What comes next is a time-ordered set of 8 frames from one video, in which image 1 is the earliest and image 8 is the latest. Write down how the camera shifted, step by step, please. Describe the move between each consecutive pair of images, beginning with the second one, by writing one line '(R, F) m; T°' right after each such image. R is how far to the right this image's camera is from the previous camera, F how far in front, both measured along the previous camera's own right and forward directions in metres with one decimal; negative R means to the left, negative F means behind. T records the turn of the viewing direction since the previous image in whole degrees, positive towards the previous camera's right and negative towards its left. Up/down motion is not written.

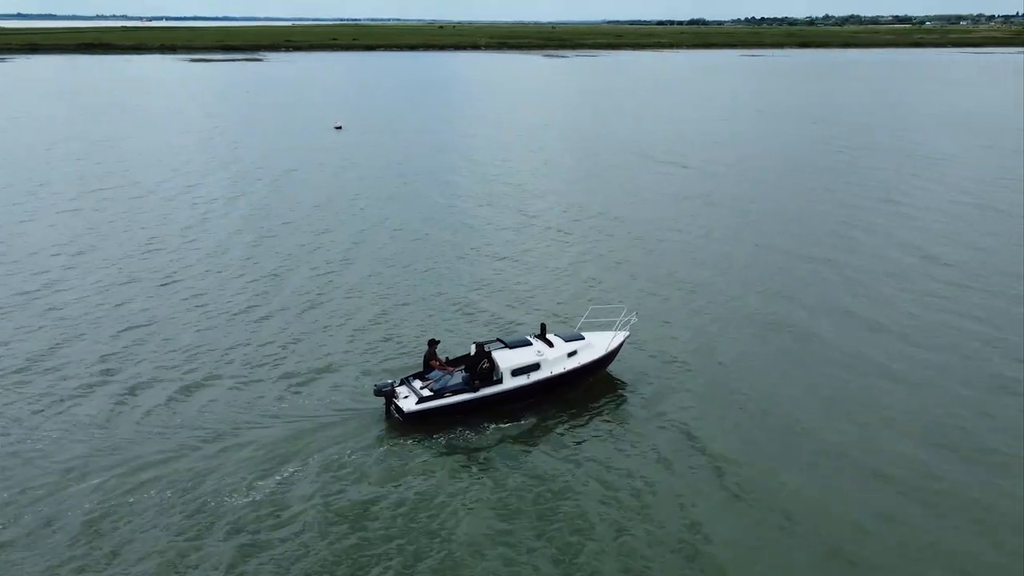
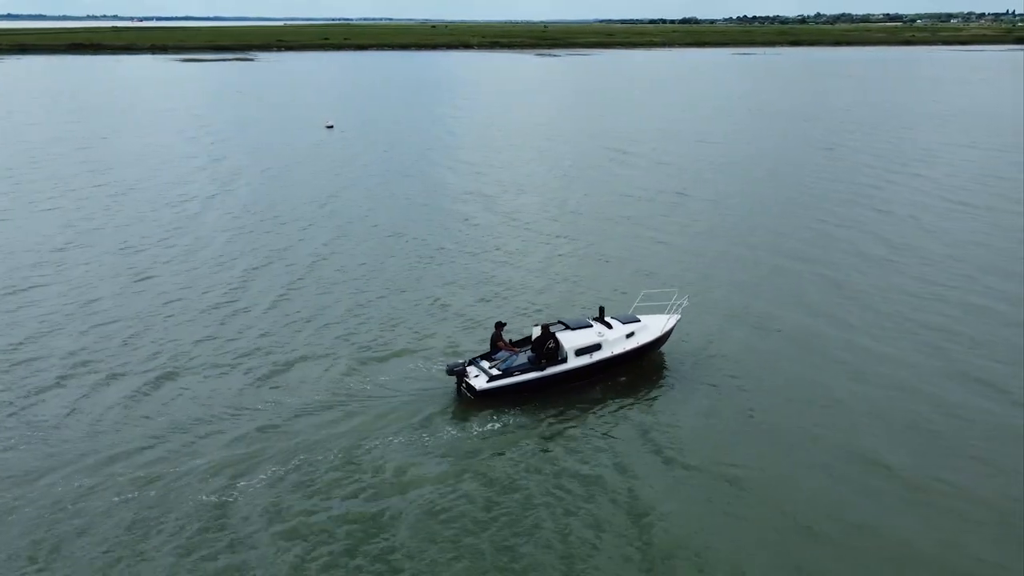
(-1.0, -0.3) m; +5°
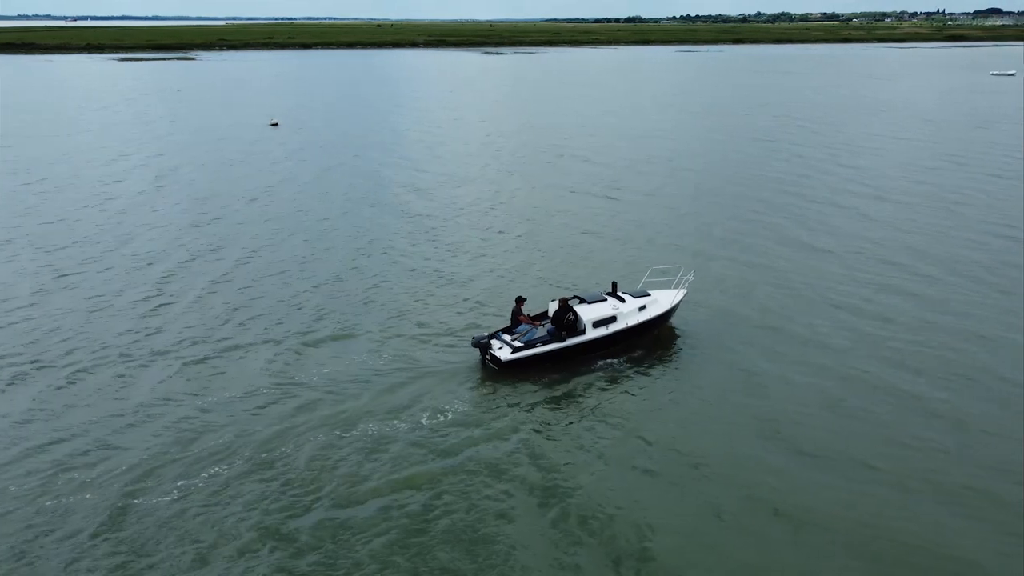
(-0.4, -0.2) m; +3°
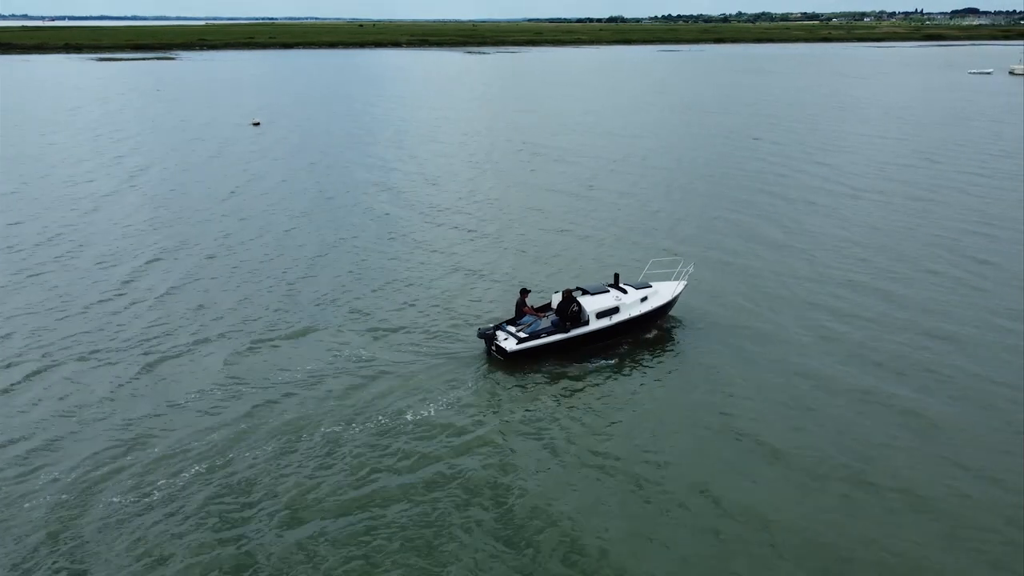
(+0.3, -0.3) m; -2°
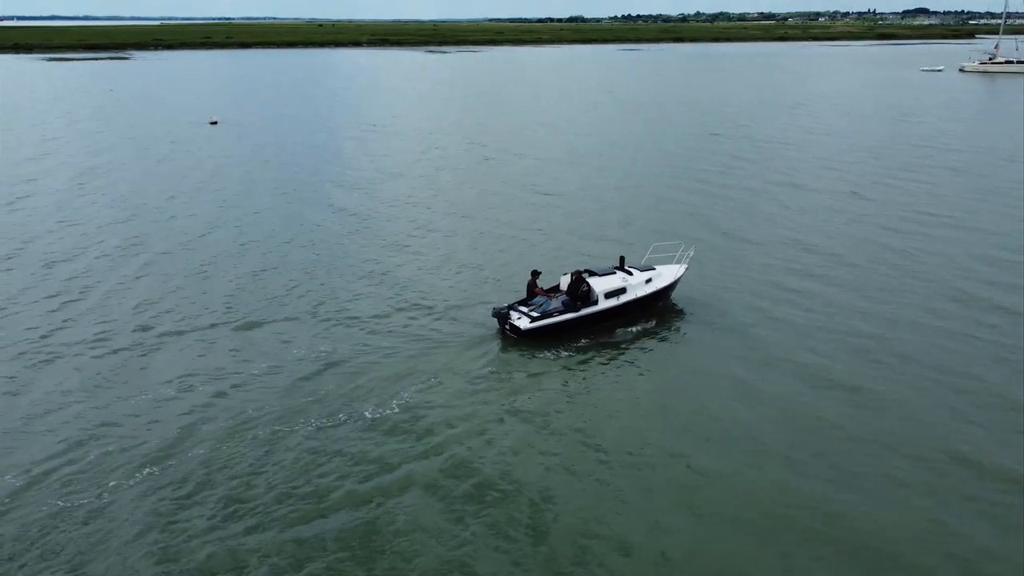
(-0.8, -0.5) m; +3°
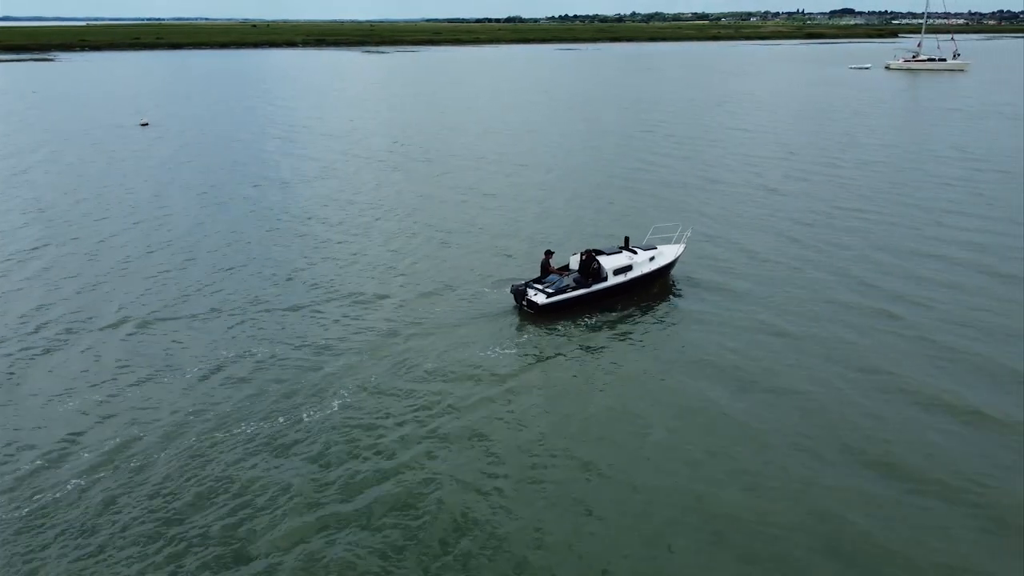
(-1.2, -0.7) m; +4°
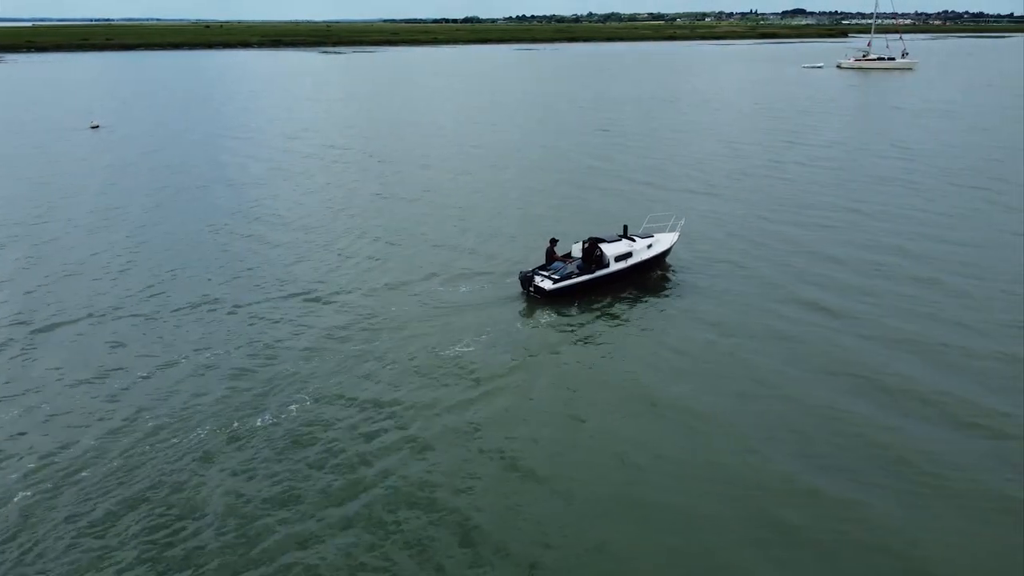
(-0.8, -0.6) m; +3°
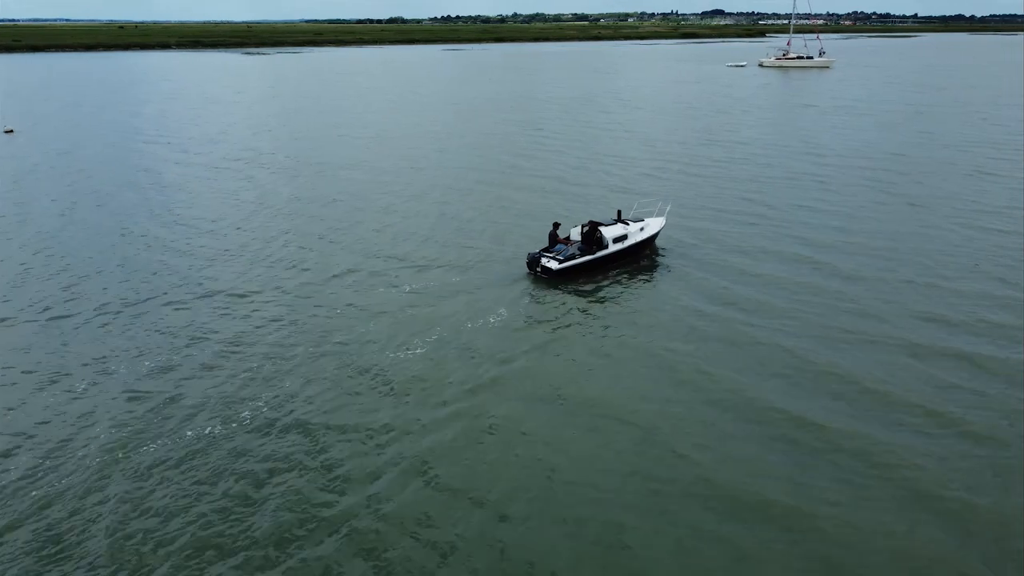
(-1.4, -0.6) m; +5°
